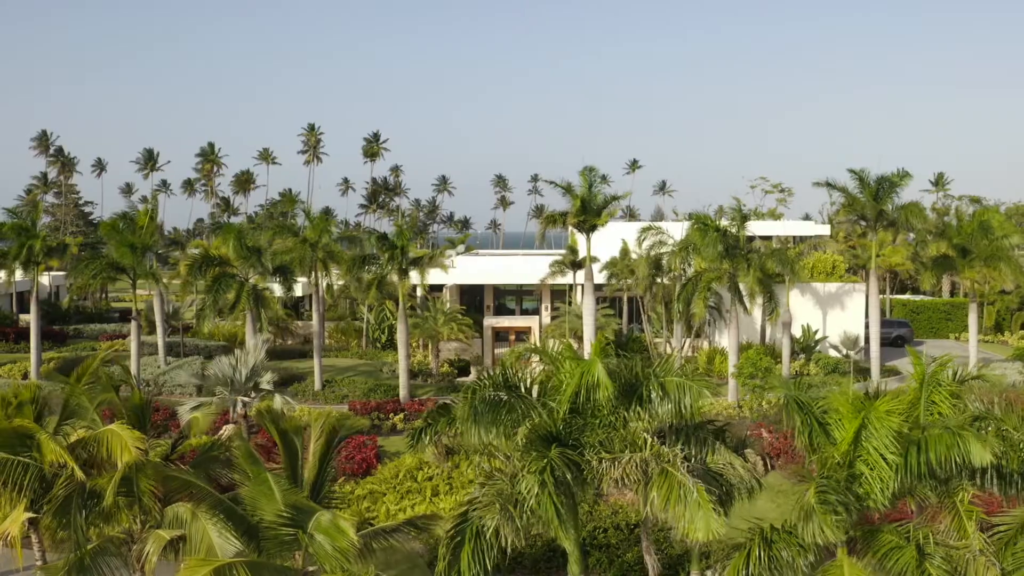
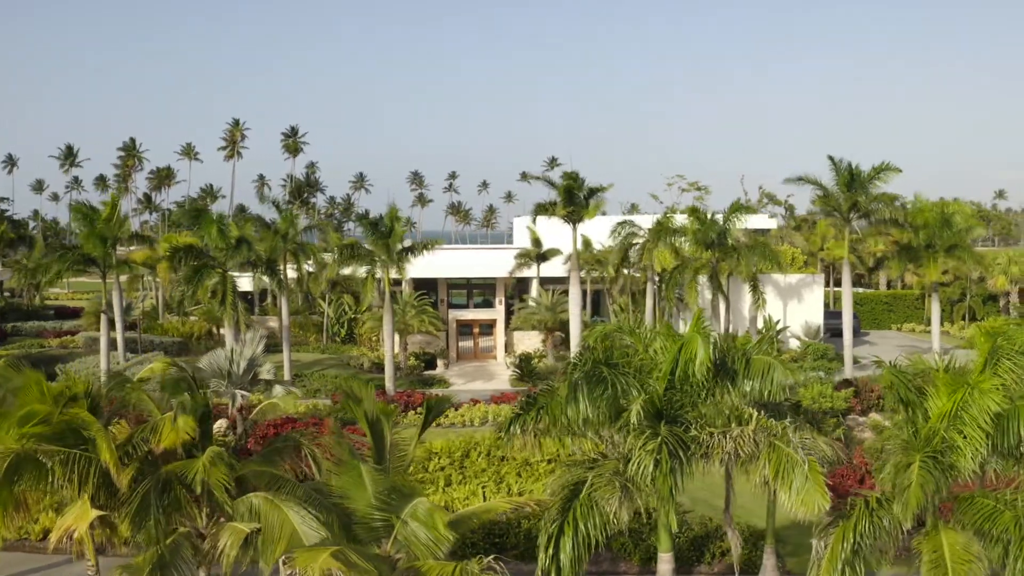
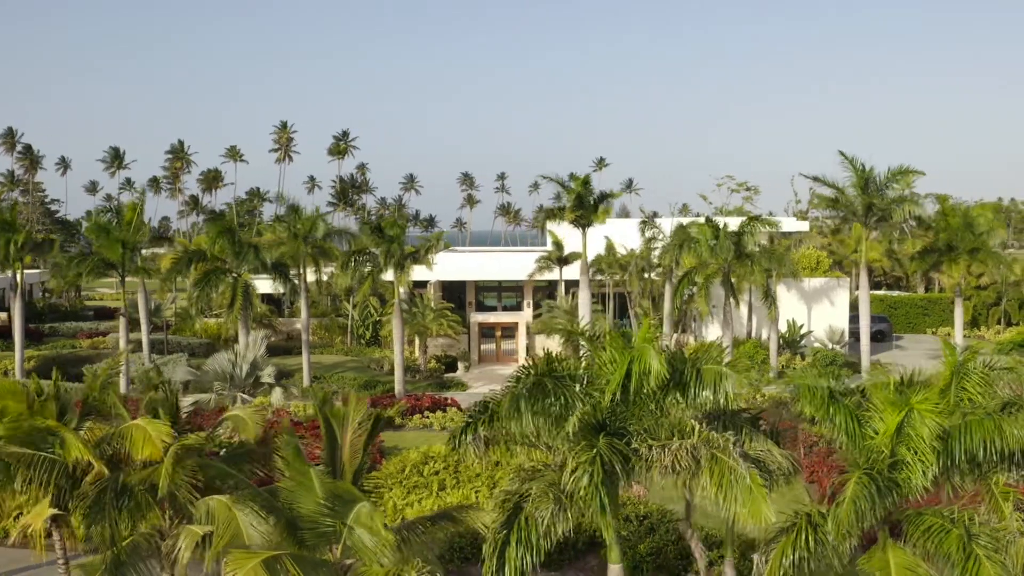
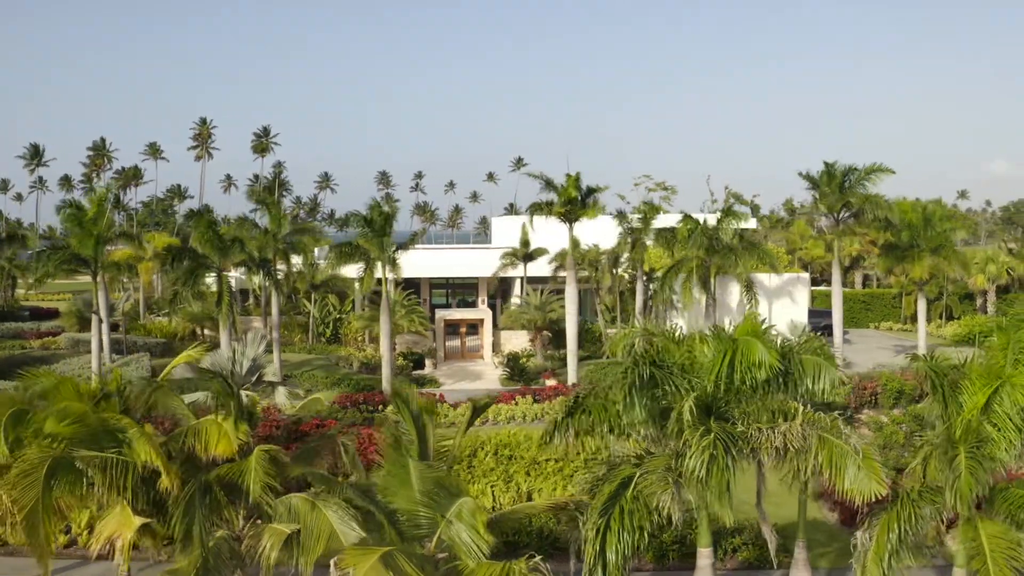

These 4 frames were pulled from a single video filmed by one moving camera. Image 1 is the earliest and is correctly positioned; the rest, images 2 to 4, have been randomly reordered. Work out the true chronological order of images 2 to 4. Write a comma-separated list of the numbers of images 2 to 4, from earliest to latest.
3, 2, 4
